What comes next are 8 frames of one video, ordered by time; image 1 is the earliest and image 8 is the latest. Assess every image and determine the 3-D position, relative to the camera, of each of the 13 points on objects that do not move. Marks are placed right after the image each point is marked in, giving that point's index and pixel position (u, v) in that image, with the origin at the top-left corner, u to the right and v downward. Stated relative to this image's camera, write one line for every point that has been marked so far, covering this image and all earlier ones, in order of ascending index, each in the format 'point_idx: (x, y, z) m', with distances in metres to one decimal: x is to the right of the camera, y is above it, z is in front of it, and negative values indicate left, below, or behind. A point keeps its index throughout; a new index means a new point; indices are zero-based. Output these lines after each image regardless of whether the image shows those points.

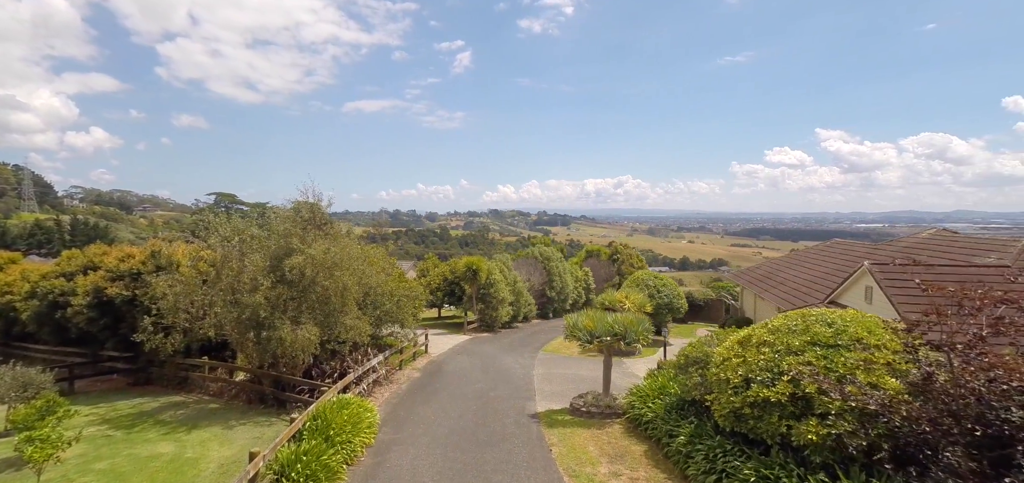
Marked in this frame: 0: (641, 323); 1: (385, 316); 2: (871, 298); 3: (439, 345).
0: (+2.7, -1.7, +10.1) m
1: (-3.4, -2.0, +13.4) m
2: (+9.1, -1.5, +12.5) m
3: (-2.8, -4.1, +19.2) m
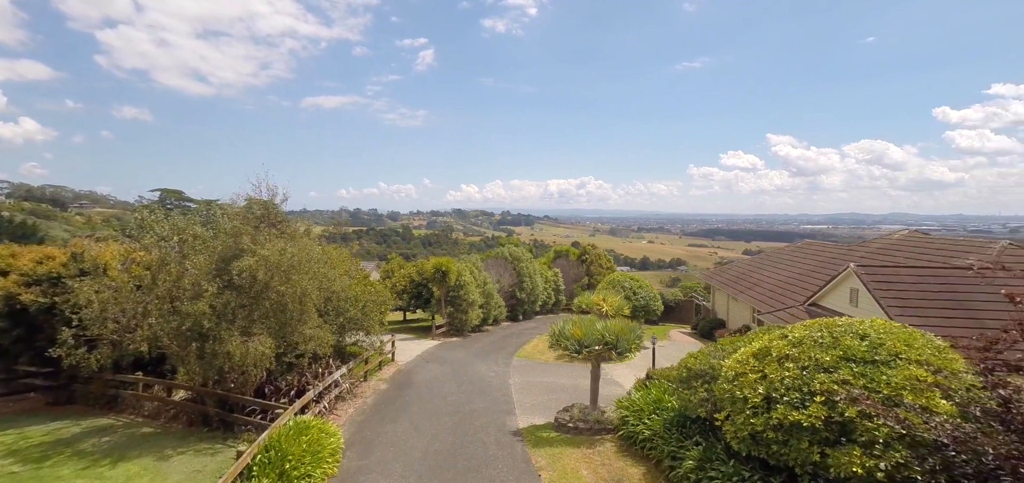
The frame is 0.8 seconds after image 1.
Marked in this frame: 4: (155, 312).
0: (+2.3, -1.7, +9.3) m
1: (-4.0, -2.0, +12.2) m
2: (+8.6, -1.5, +12.2) m
3: (-3.9, -4.1, +18.1) m
4: (-6.5, -1.3, +9.0) m
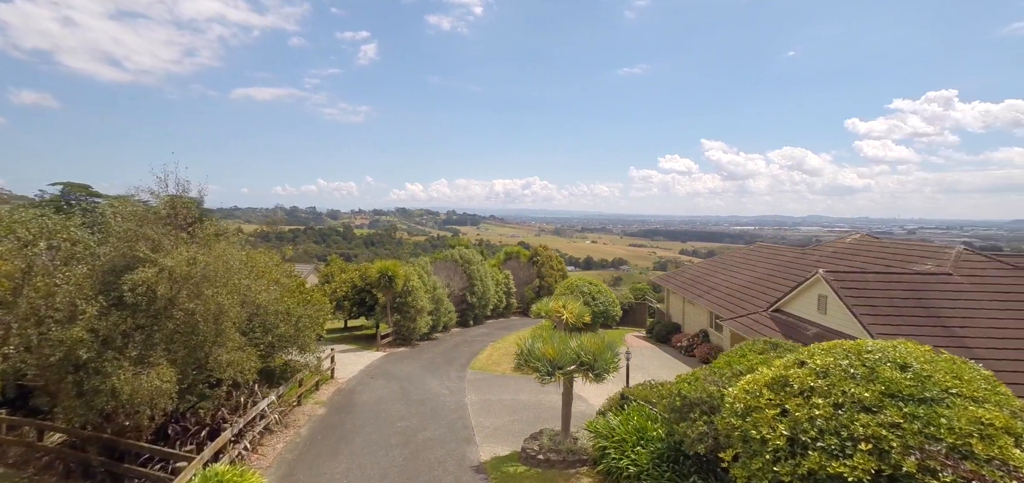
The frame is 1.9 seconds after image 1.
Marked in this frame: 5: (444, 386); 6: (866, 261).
0: (+1.7, -1.8, +8.4) m
1: (-5.0, -2.1, +10.5) m
2: (+7.6, -1.6, +11.9) m
3: (-5.5, -4.2, +16.3) m
4: (-7.1, -1.4, +7.0) m
5: (-1.9, -4.1, +14.1) m
6: (+10.3, -0.6, +14.2) m
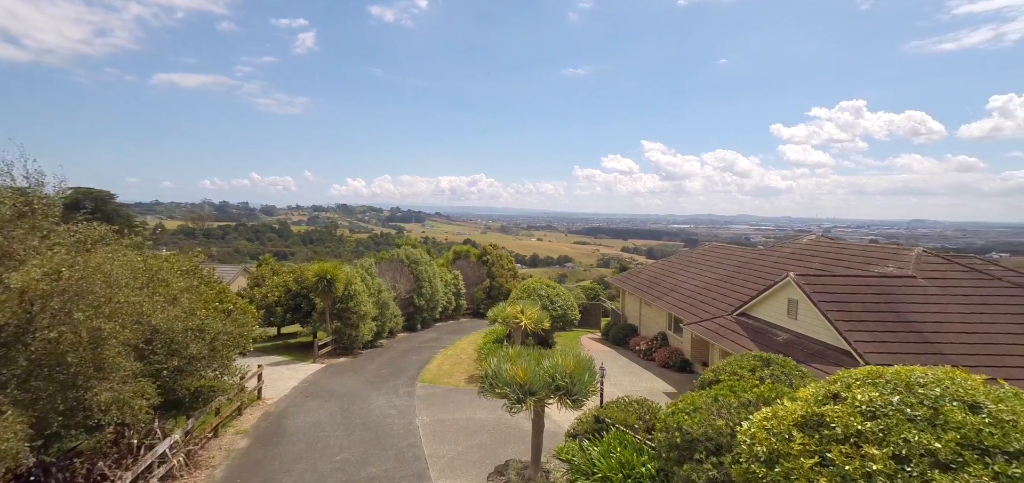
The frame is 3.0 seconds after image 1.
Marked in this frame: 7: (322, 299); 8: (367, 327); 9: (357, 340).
0: (+1.1, -1.9, +7.3) m
1: (-5.7, -2.2, +8.7) m
2: (+6.6, -1.7, +11.5) m
3: (-6.9, -4.2, +14.5) m
4: (-7.4, -1.4, +5.0) m
5: (-3.1, -4.2, +12.6) m
6: (+9.0, -0.6, +14.1) m
7: (-7.1, -2.1, +18.2) m
8: (-5.7, -3.4, +19.2) m
9: (-6.0, -3.8, +18.9) m
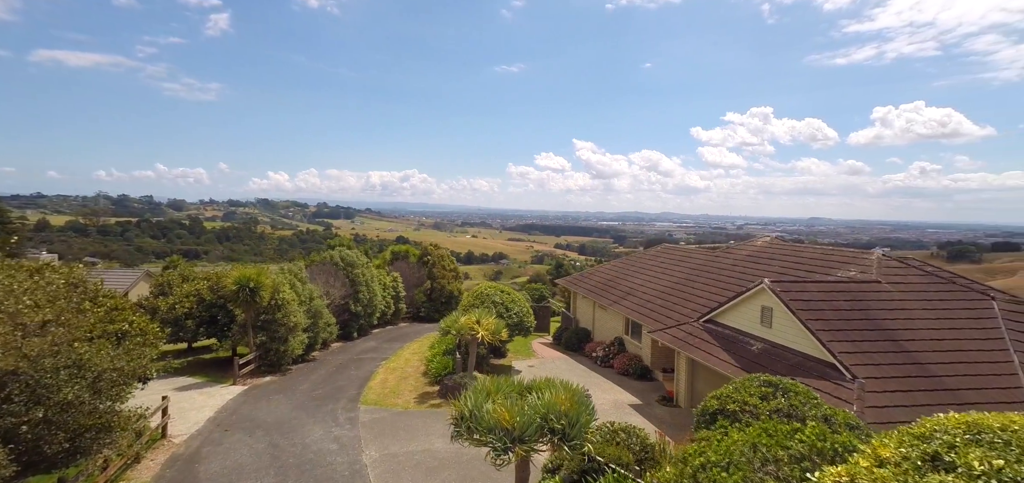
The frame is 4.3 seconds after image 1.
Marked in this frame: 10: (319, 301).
0: (+0.9, -2.0, +6.2) m
1: (-6.1, -2.3, +6.6) m
2: (+5.8, -1.8, +11.1) m
3: (-8.0, -4.3, +12.2) m
4: (-7.2, -1.6, +2.7) m
5: (-4.0, -4.3, +10.9) m
6: (+7.8, -0.7, +13.9) m
7: (-8.7, -2.2, +15.9) m
8: (-7.5, -3.4, +17.1) m
9: (-7.7, -3.9, +16.7) m
10: (-7.5, -2.3, +19.1) m
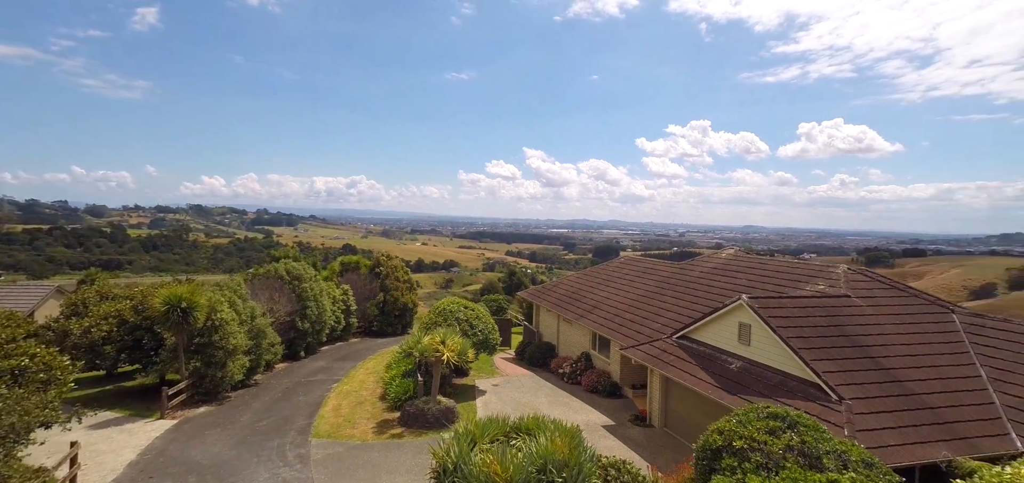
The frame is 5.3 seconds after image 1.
0: (+0.8, -2.3, +5.4) m
1: (-6.2, -2.6, +5.2) m
2: (+5.1, -2.1, +10.8) m
3: (-8.6, -4.6, +10.5) m
4: (-7.0, -1.8, +1.2) m
5: (-4.6, -4.6, +9.6) m
6: (+6.9, -1.1, +13.9) m
7: (-9.8, -2.6, +14.1) m
8: (-8.6, -3.9, +15.4) m
9: (-8.8, -4.3, +15.0) m
10: (-8.9, -2.8, +17.5) m
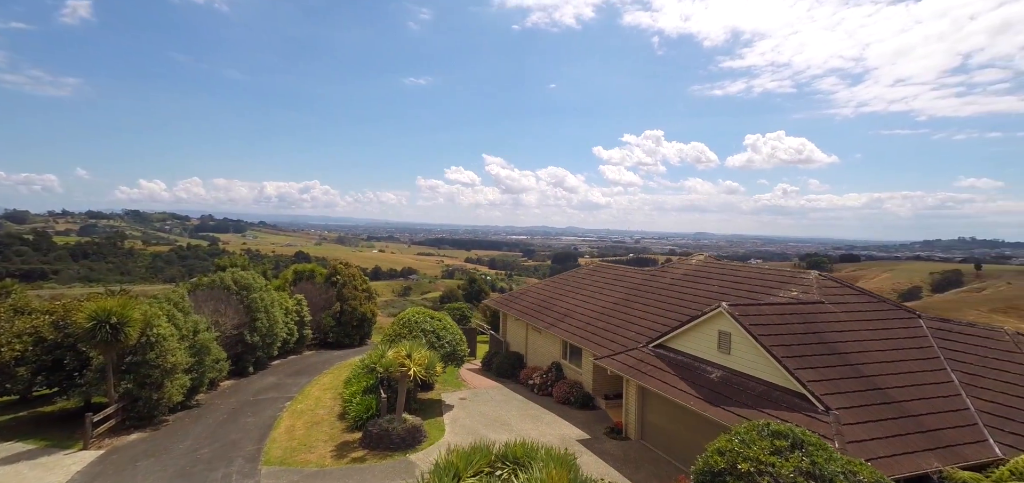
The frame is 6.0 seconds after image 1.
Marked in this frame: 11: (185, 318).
0: (+0.7, -2.4, +4.8) m
1: (-6.2, -2.7, +4.0) m
2: (+4.6, -2.2, +10.5) m
3: (-9.1, -4.8, +9.0) m
4: (-6.7, -1.8, -0.1) m
5: (-5.0, -4.7, +8.5) m
6: (+6.0, -1.2, +13.7) m
7: (-10.5, -2.8, +12.6) m
8: (-9.5, -4.1, +14.0) m
9: (-9.7, -4.5, +13.5) m
10: (-10.0, -3.0, +16.0) m
11: (-10.3, -2.4, +15.5) m
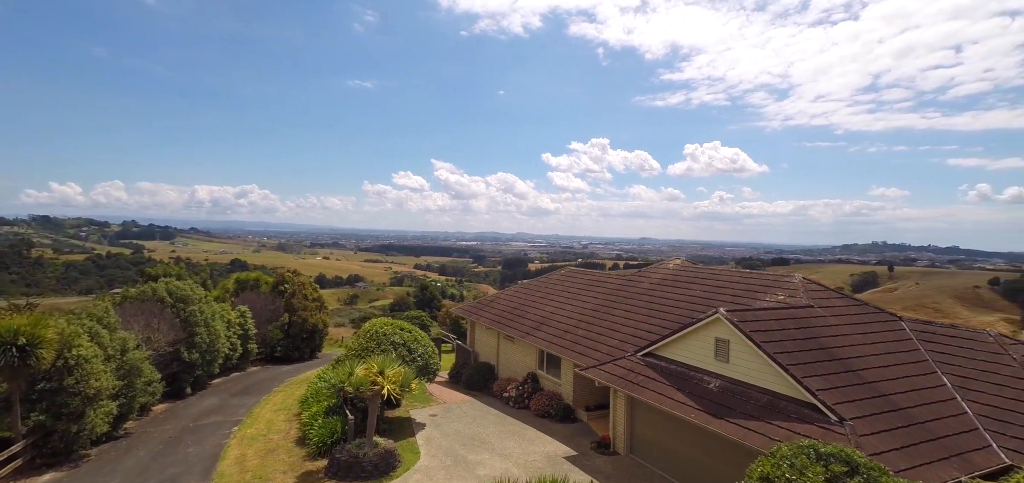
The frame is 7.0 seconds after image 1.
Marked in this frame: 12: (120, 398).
0: (+1.0, -2.4, +4.0) m
1: (-5.8, -2.7, +2.4) m
2: (+4.3, -2.3, +10.1) m
3: (-9.2, -4.9, +7.2) m
4: (-5.8, -1.8, -1.6) m
5: (-5.0, -4.8, +7.0) m
6: (+5.4, -1.3, +13.4) m
7: (-10.9, -2.9, +10.6) m
8: (-10.1, -4.2, +12.0) m
9: (-10.2, -4.6, +11.6) m
10: (-10.7, -3.2, +14.0) m
11: (-11.0, -2.6, +13.5) m
12: (-10.7, -4.2, +13.3) m
